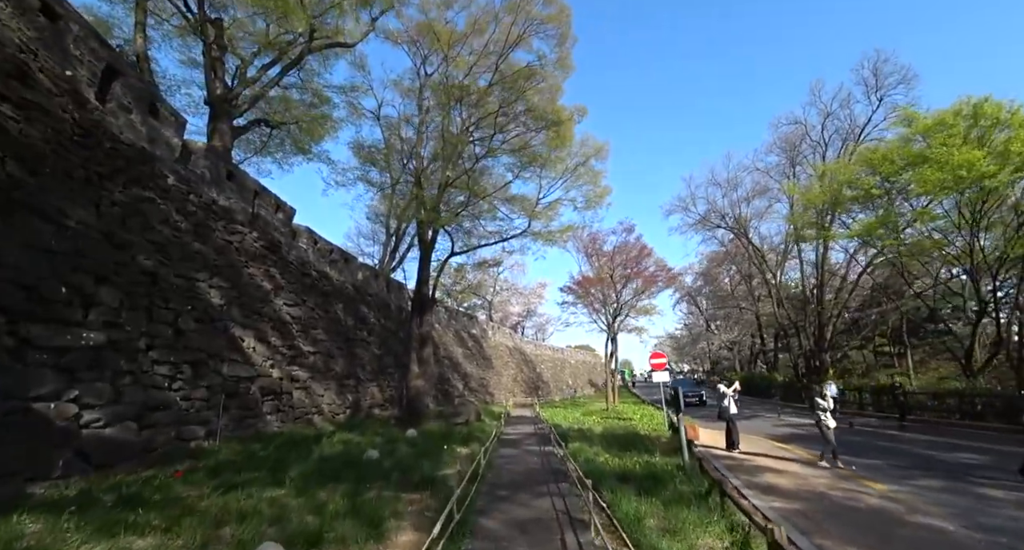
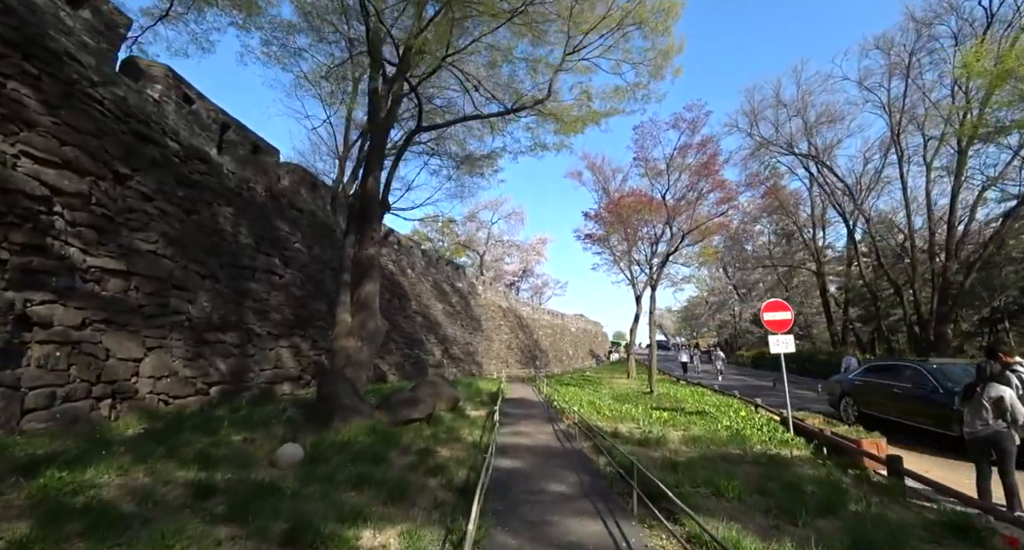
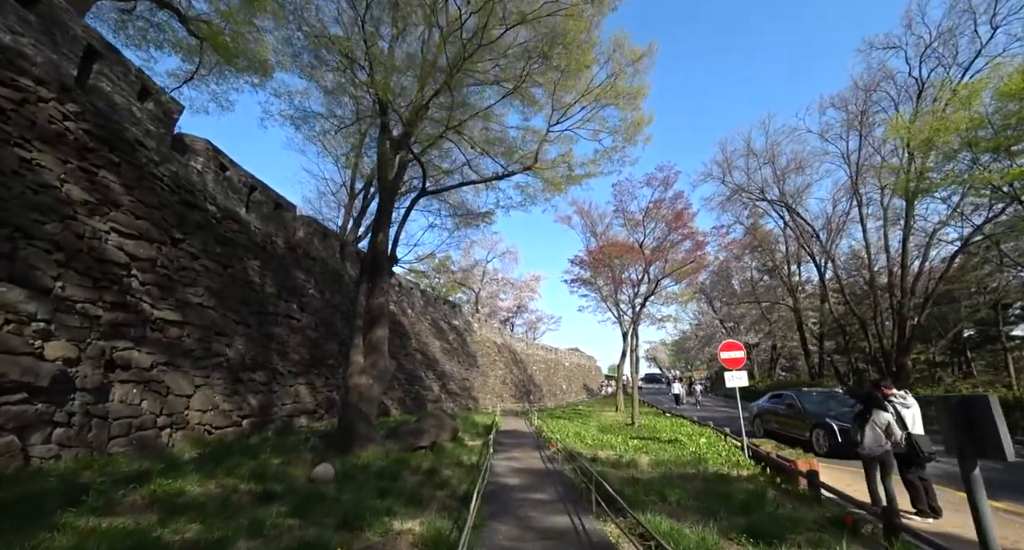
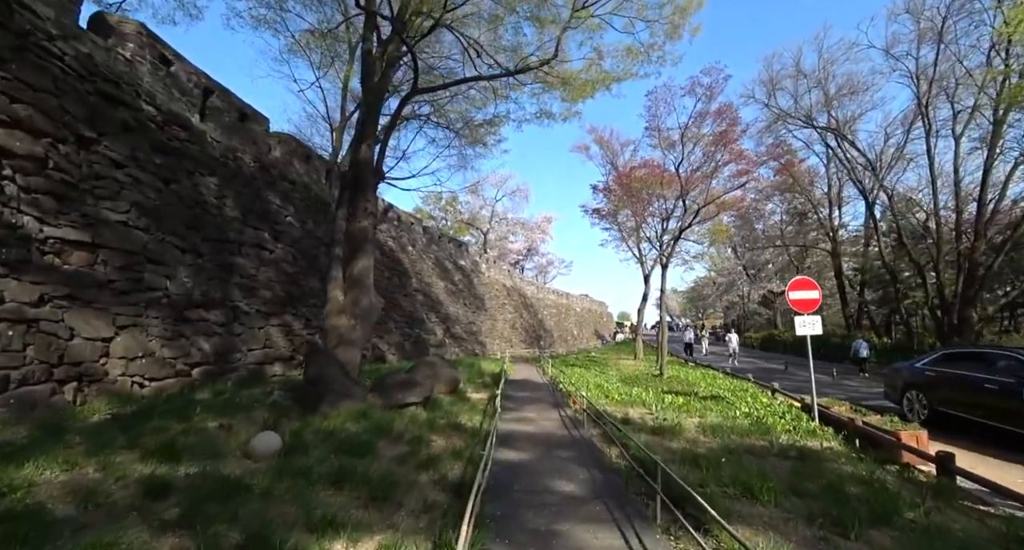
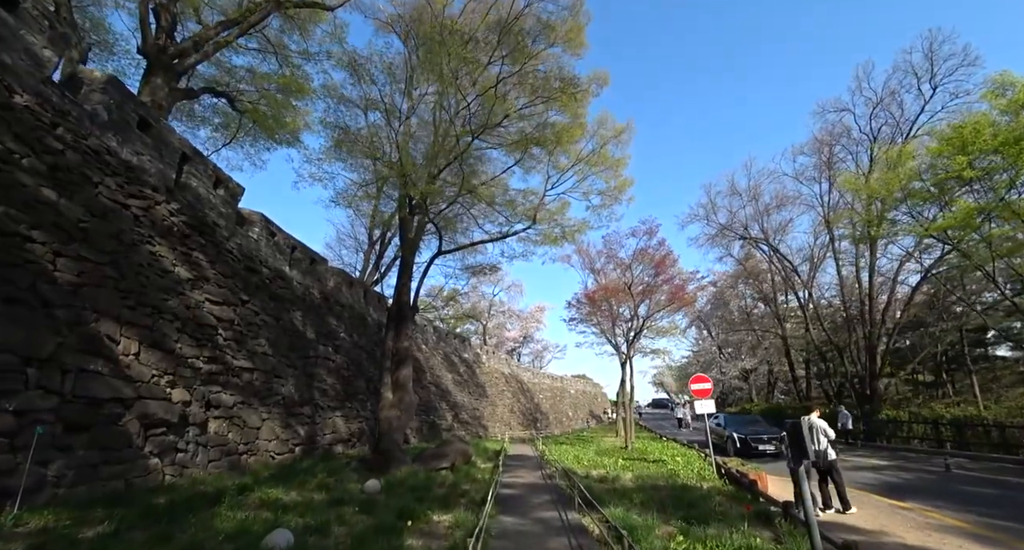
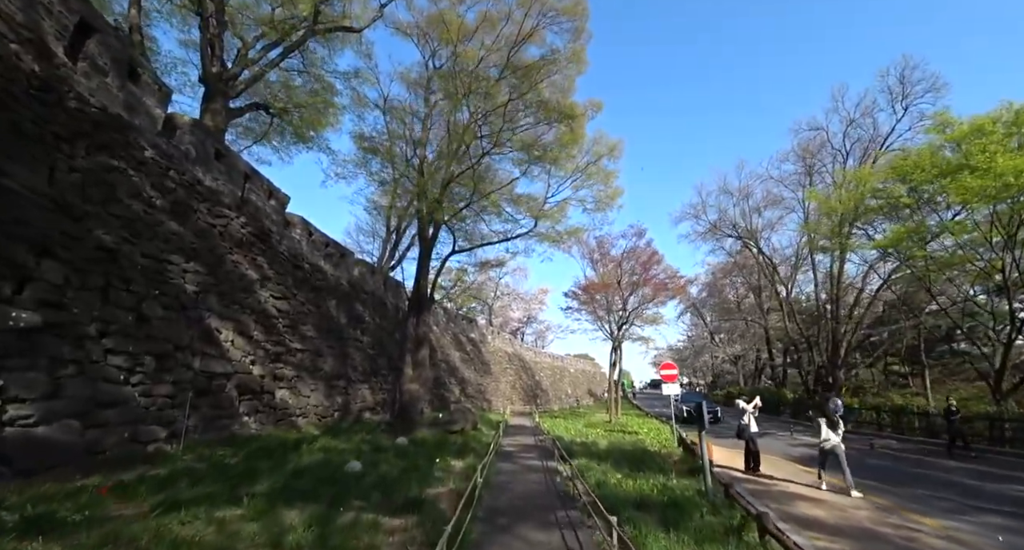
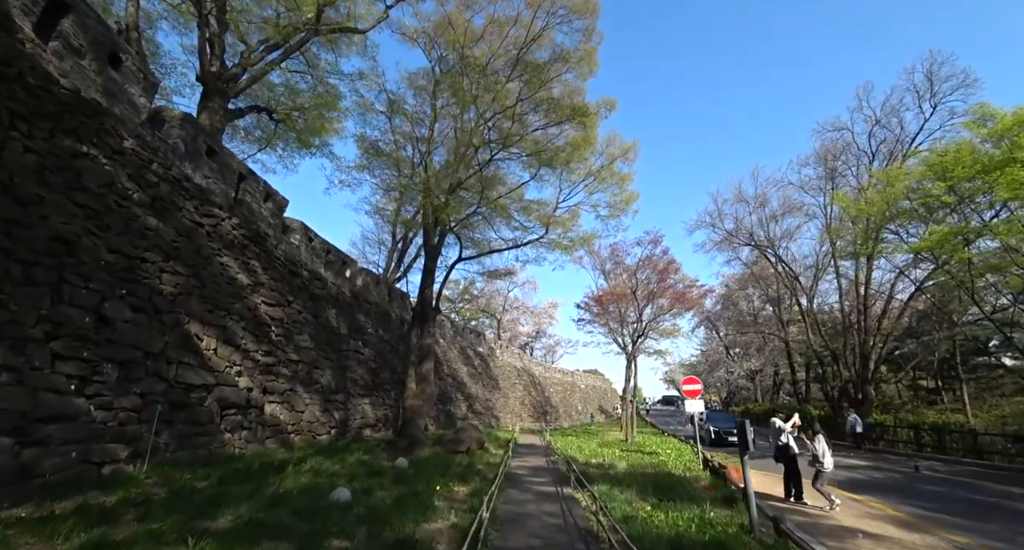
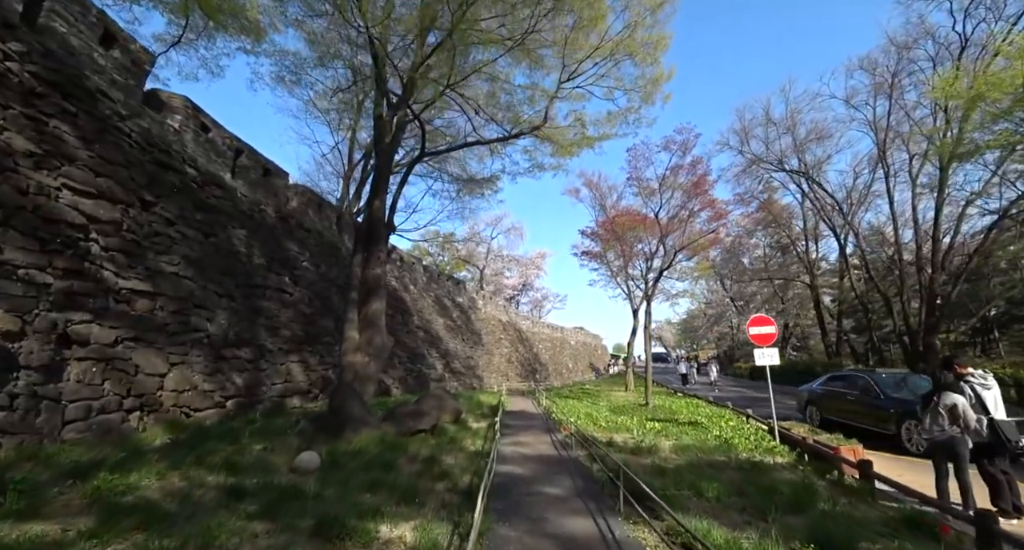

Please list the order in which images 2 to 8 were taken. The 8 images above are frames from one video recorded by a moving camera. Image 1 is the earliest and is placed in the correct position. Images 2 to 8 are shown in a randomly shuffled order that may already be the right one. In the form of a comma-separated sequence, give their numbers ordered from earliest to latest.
6, 7, 5, 3, 8, 2, 4
